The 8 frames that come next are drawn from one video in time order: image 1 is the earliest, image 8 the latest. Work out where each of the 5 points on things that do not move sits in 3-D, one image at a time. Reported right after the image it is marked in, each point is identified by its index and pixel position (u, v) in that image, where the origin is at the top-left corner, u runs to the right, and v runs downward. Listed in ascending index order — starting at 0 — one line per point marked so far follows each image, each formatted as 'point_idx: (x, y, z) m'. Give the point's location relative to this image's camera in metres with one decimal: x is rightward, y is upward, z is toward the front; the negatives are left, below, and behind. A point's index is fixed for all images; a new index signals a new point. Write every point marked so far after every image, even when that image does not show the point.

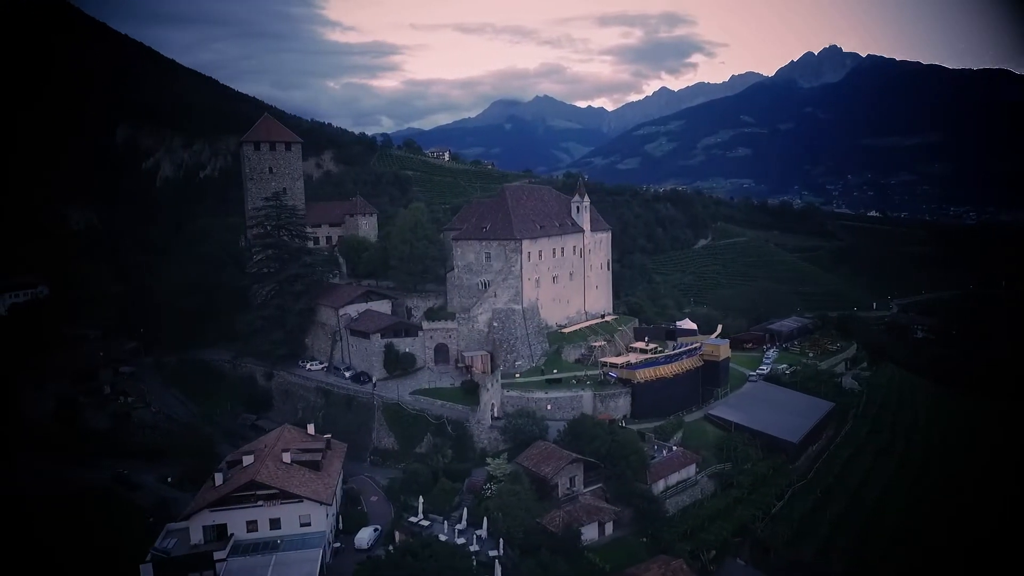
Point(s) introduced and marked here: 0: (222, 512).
0: (-7.9, -6.2, +17.2) m
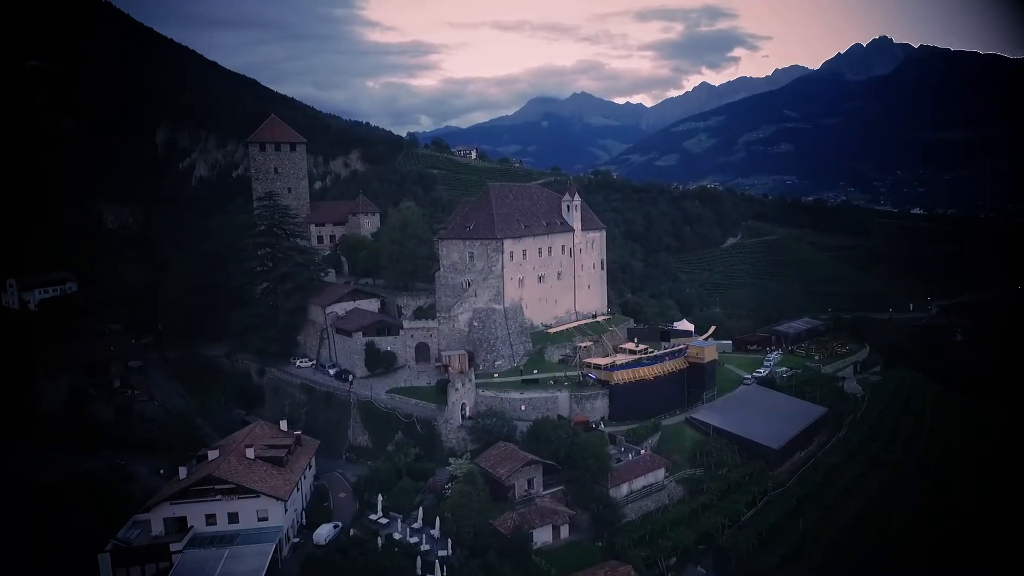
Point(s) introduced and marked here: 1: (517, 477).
0: (-9.3, -6.1, +17.7) m
1: (+0.2, -5.6, +18.6) m
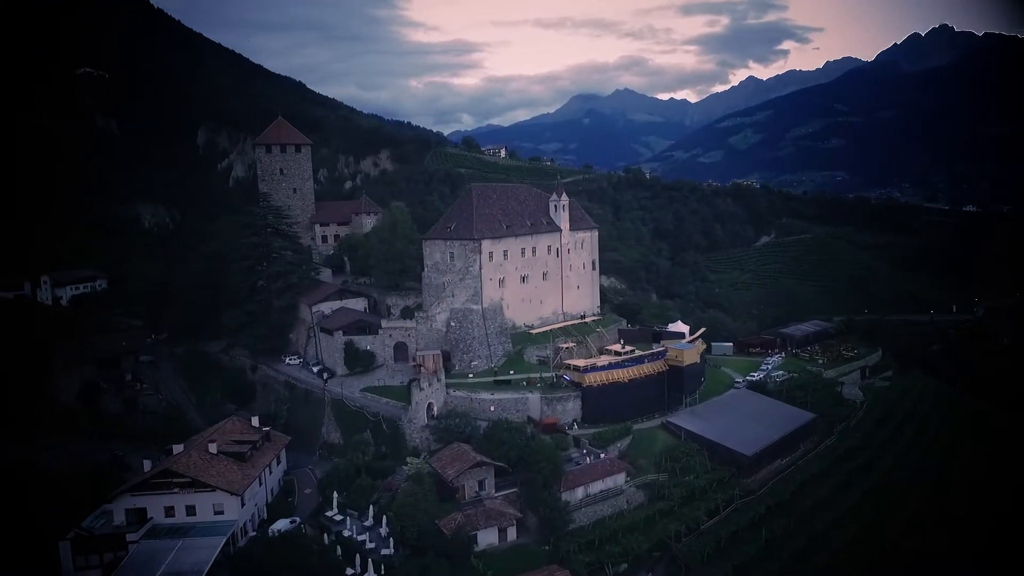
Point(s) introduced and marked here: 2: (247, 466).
0: (-10.9, -6.1, +18.4) m
1: (-1.3, -5.7, +18.6) m
2: (-8.5, -5.7, +19.9) m
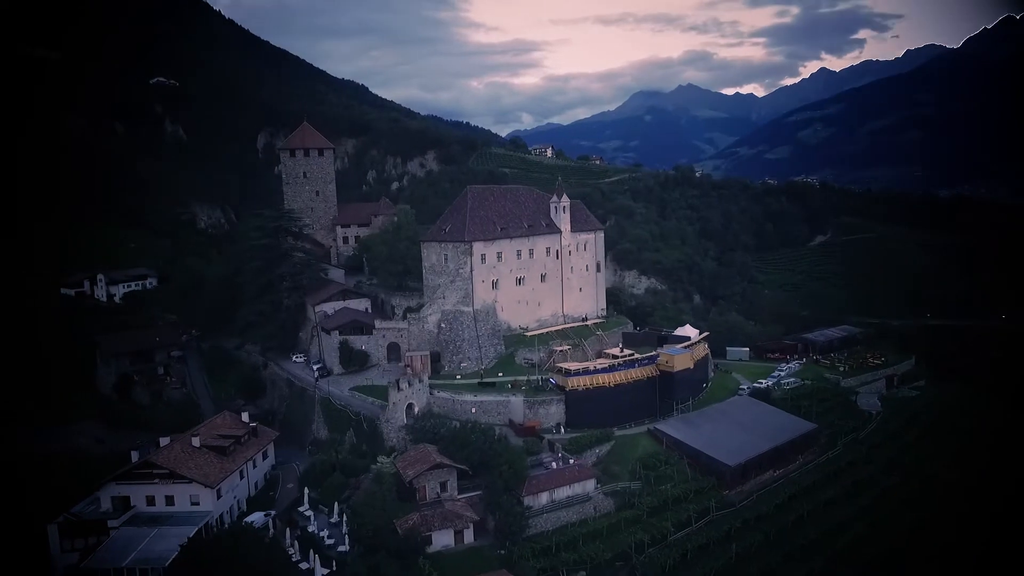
0: (-12.0, -6.2, +19.5) m
1: (-2.5, -5.8, +18.8) m
2: (-9.5, -5.7, +20.8) m
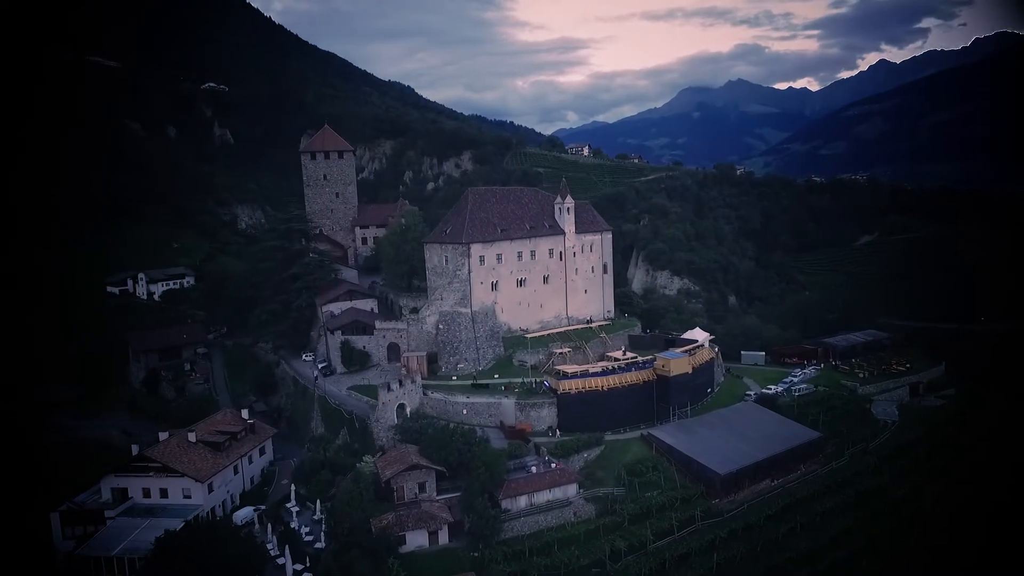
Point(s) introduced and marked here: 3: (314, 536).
0: (-12.7, -6.2, +20.4) m
1: (-3.2, -5.8, +19.0) m
2: (-10.0, -5.8, +21.5) m
3: (-5.9, -7.4, +18.7) m
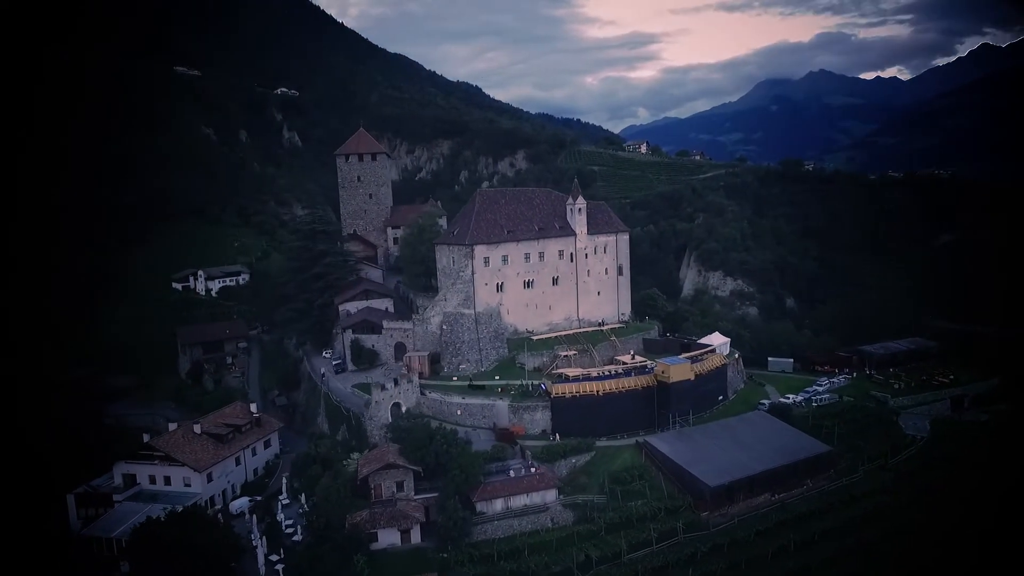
0: (-13.2, -6.1, +21.8) m
1: (-4.0, -5.9, +19.4) m
2: (-10.5, -5.8, +22.6) m
3: (-6.7, -7.4, +19.3) m
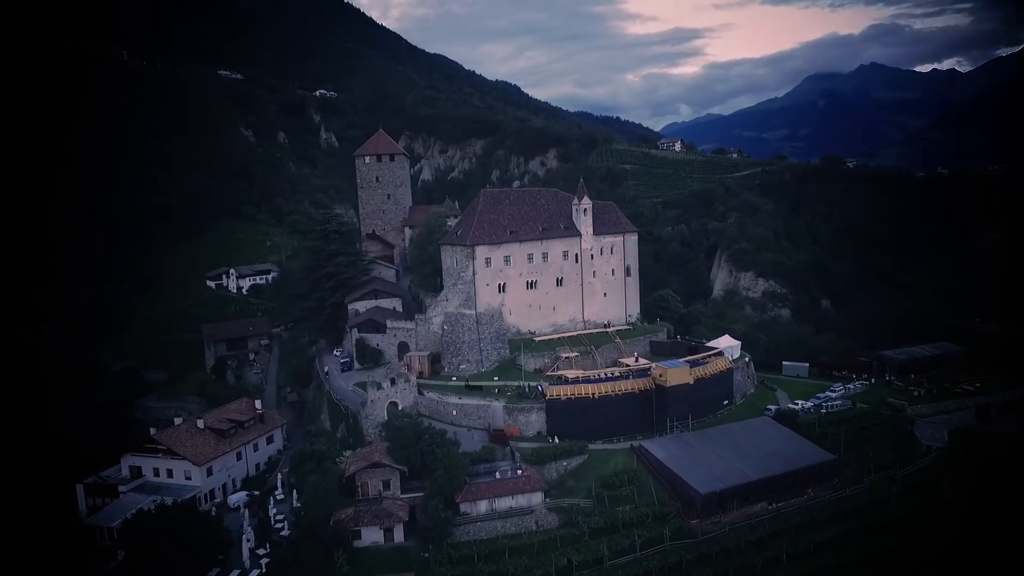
0: (-13.5, -6.1, +22.6) m
1: (-4.5, -5.9, +19.6) m
2: (-10.7, -5.7, +23.3) m
3: (-7.2, -7.4, +19.7) m
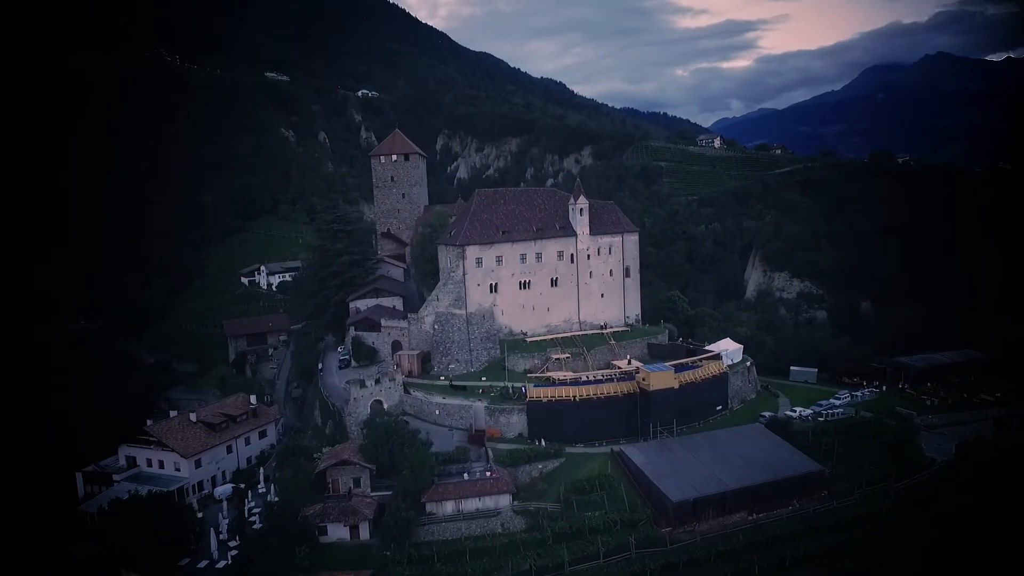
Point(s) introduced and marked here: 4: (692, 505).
0: (-14.3, -6.0, +23.5) m
1: (-5.5, -5.9, +19.9) m
2: (-11.4, -5.7, +24.0) m
3: (-8.2, -7.4, +20.2) m
4: (+5.7, -6.8, +19.7) m
